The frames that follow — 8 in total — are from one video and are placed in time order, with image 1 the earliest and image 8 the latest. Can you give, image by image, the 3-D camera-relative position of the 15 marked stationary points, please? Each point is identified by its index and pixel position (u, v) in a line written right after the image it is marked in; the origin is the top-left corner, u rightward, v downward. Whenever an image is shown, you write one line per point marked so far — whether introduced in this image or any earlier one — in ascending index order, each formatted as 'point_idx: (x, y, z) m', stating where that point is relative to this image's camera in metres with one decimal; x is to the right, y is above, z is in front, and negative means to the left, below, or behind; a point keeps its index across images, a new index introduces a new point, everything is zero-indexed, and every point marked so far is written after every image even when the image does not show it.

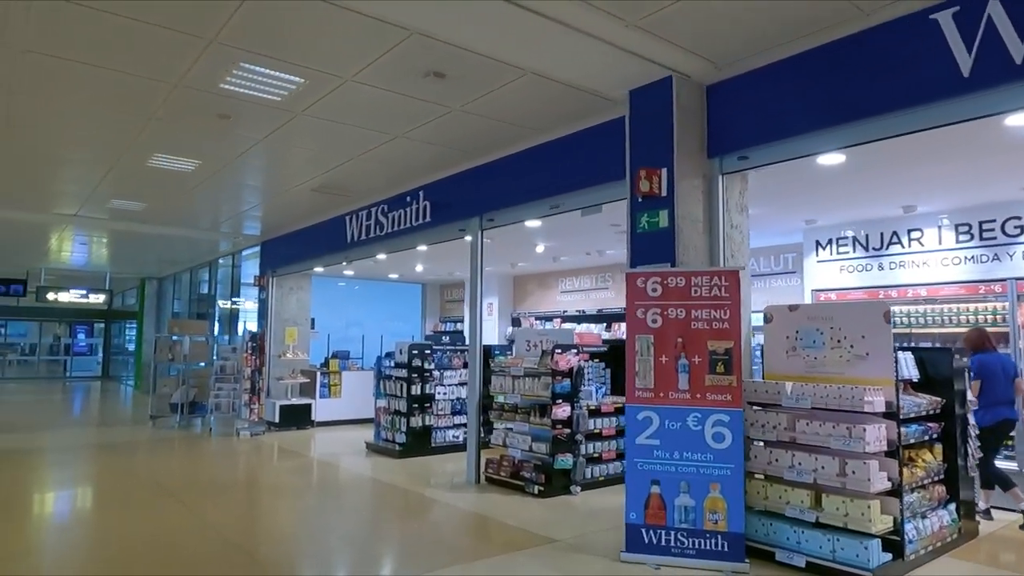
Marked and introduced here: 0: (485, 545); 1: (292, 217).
0: (-0.2, -1.7, +4.4) m
1: (-2.9, +1.0, +8.8) m
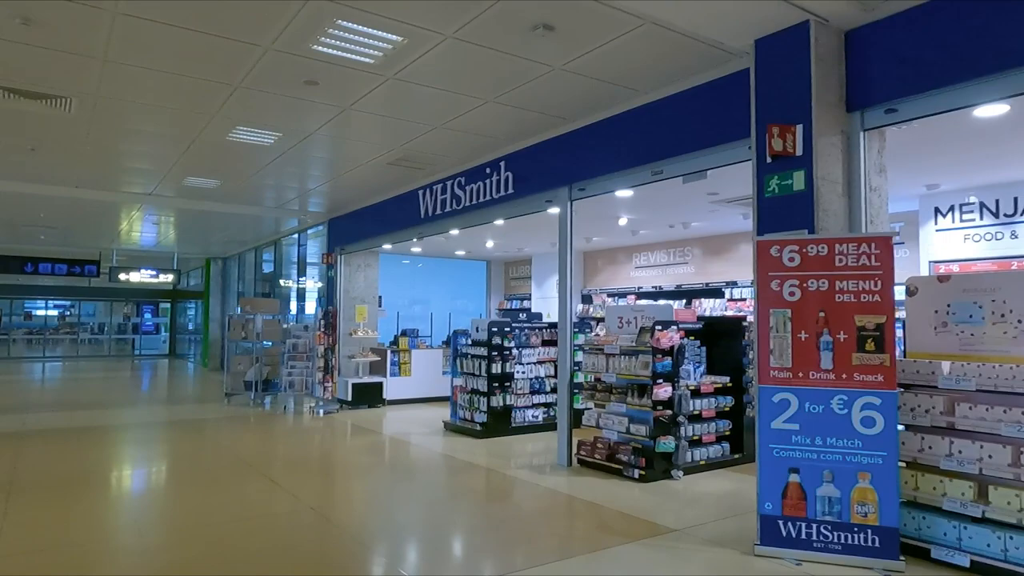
0: (+0.5, -1.5, +4.2) m
1: (-2.0, +1.3, +8.7) m
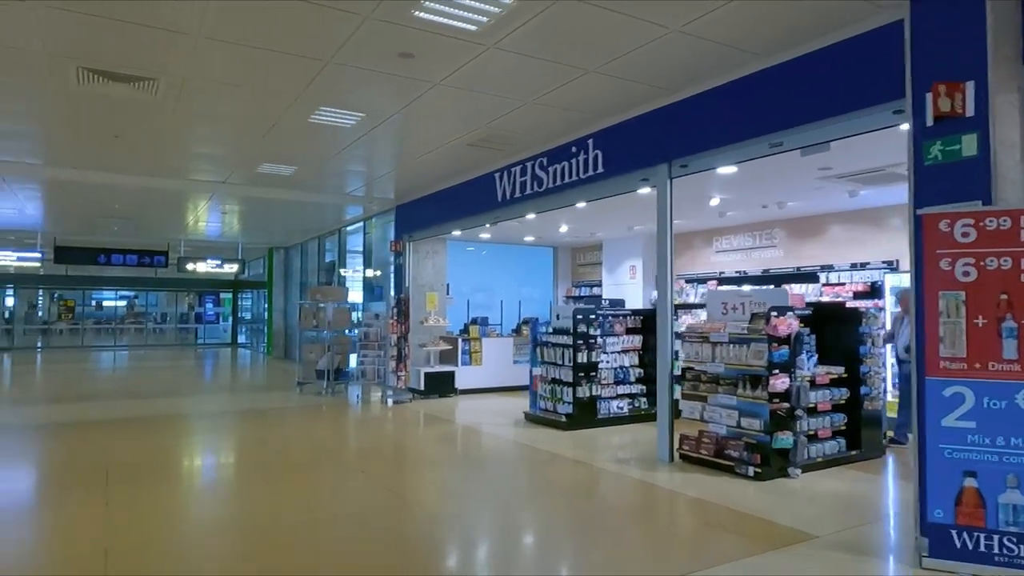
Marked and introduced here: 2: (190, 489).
0: (+1.2, -1.4, +3.8) m
1: (-1.0, +1.4, +8.5) m
2: (-2.9, -1.8, +5.9) m
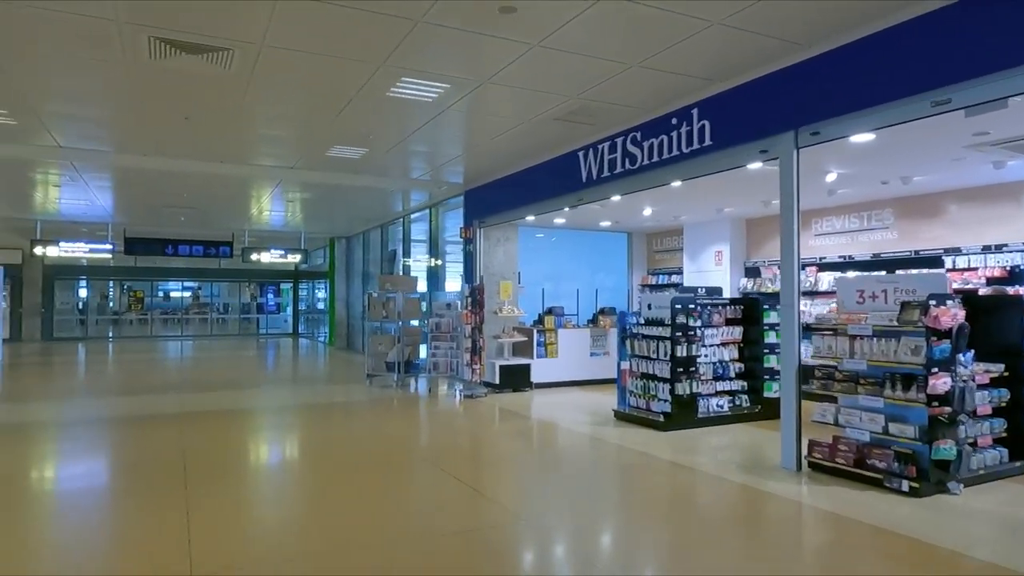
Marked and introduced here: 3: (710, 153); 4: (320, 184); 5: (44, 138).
0: (+1.8, -1.4, +3.2) m
1: (-0.1, +1.6, +8.0) m
2: (-2.1, -1.7, +5.6) m
3: (+1.6, +1.1, +5.2) m
4: (-2.7, +1.5, +9.5) m
5: (-5.1, +1.7, +7.2) m
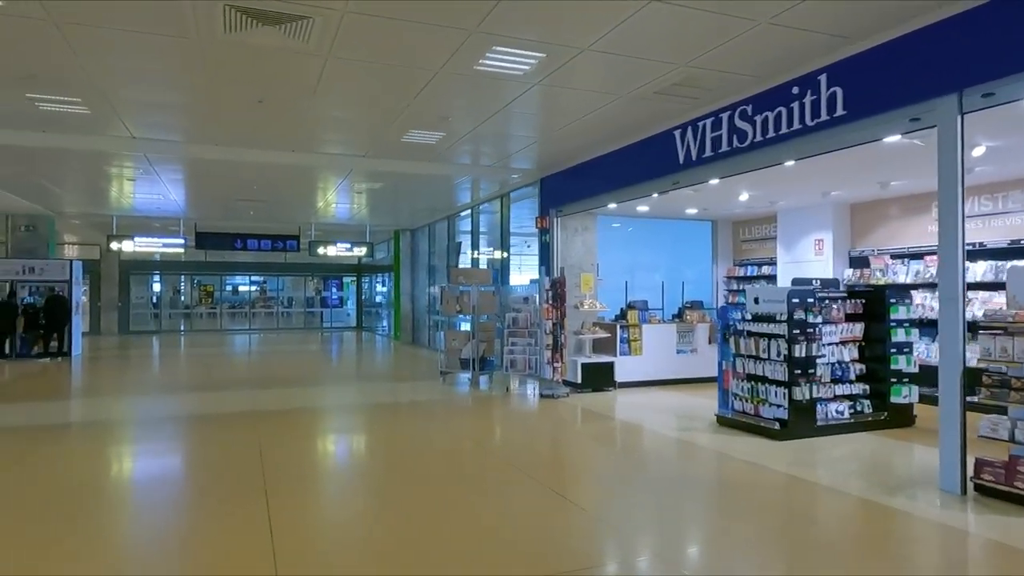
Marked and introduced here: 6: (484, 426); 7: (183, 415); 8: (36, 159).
0: (+2.4, -1.3, +2.6) m
1: (+0.9, +1.6, +7.4) m
2: (-1.3, -1.6, +5.3) m
3: (+2.3, +1.1, +4.5) m
4: (-1.7, +1.6, +9.1) m
5: (-4.2, +1.7, +7.0) m
6: (-0.3, -1.5, +7.2) m
7: (-4.0, -1.5, +7.9) m
8: (-6.2, +1.7, +8.6) m
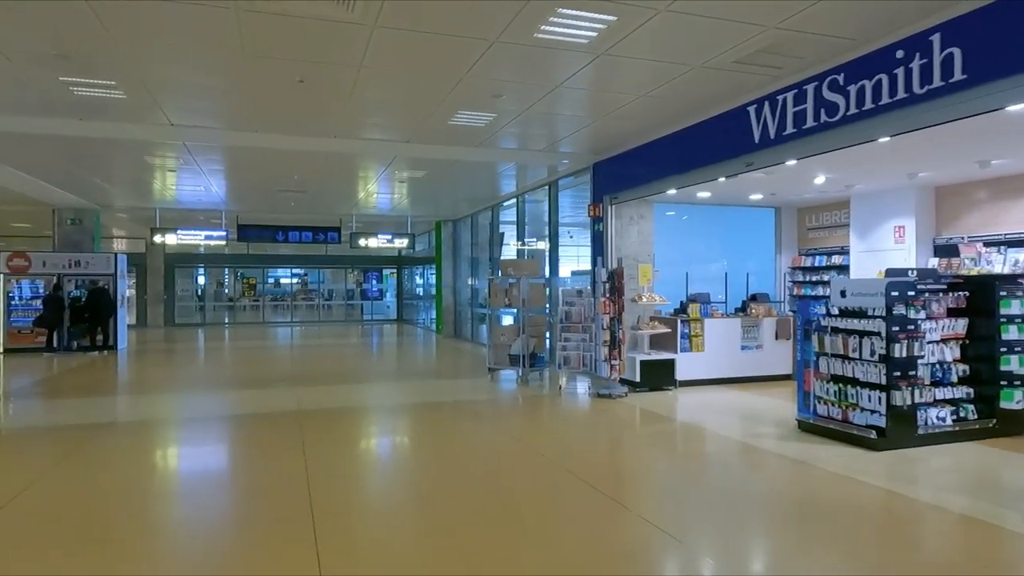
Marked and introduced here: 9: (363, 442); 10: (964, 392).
0: (+2.7, -1.3, +2.0) m
1: (+1.4, +1.7, +6.9) m
2: (-0.9, -1.6, +4.9) m
3: (+2.7, +1.2, +3.9) m
4: (-1.0, +1.7, +8.7) m
5: (-3.6, +1.8, +6.8) m
6: (+0.3, -1.4, +6.8) m
7: (-3.3, -1.5, +7.7) m
8: (-5.5, +1.8, +8.4) m
9: (-1.4, -1.5, +6.5) m
10: (+3.5, -0.8, +5.1) m
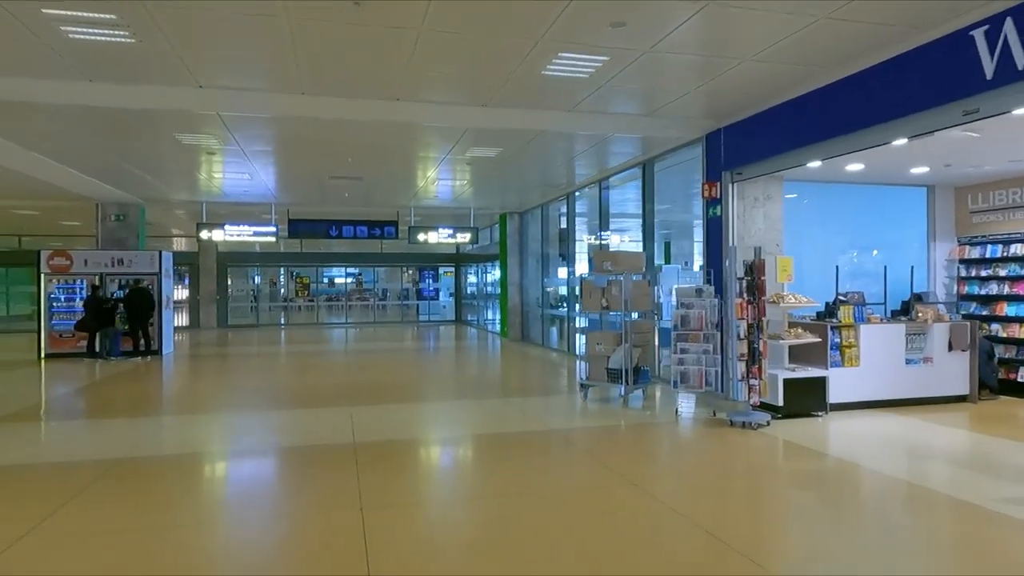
0: (+3.2, -1.3, +0.4) m
1: (+2.3, +1.8, +5.3) m
2: (-0.1, -1.6, +3.5) m
3: (+3.3, +1.2, +2.3) m
4: (0.0, +1.7, +7.3) m
5: (-2.8, +1.8, +5.6) m
6: (+1.1, -1.4, +5.3) m
7: (-2.4, -1.5, +6.5) m
8: (-4.5, +1.8, +7.4) m
9: (-0.6, -1.5, +5.1) m
10: (+4.2, -0.8, +3.3) m
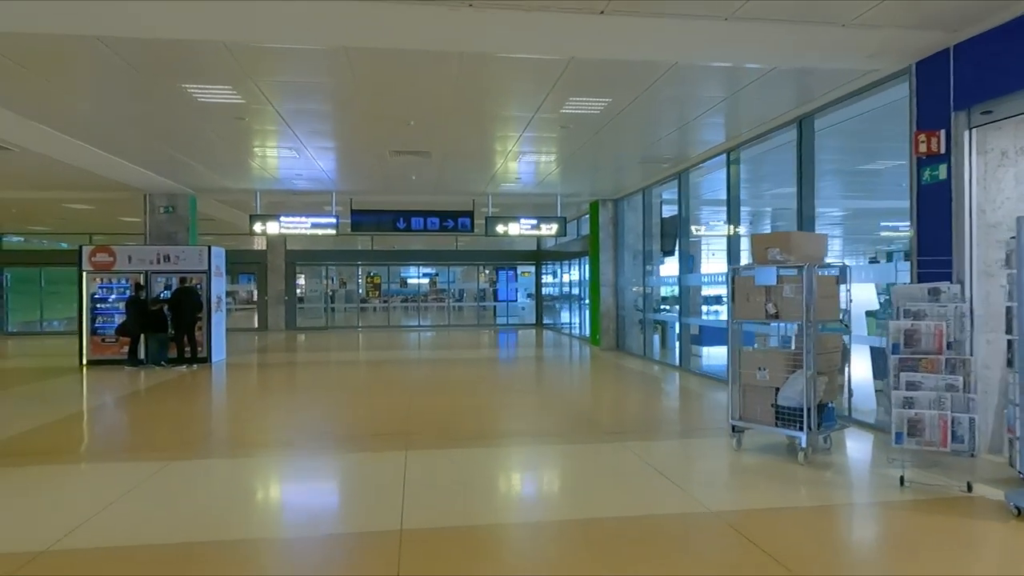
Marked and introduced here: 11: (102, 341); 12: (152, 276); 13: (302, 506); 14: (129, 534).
0: (+3.3, -1.3, -1.9) m
1: (+3.0, +1.8, +3.1) m
2: (+0.4, -1.6, +1.6) m
3: (+3.6, +1.2, -0.1) m
4: (+0.9, +1.7, +5.4) m
5: (-2.0, +1.8, +3.9) m
6: (+1.8, -1.4, +3.2) m
7: (-1.5, -1.4, +4.8) m
8: (-3.6, +1.8, +5.9) m
9: (+0.1, -1.5, +3.2) m
10: (+4.7, -0.8, +0.9) m
11: (-6.5, -0.8, +10.4) m
12: (-5.6, +0.2, +10.3) m
13: (-1.4, -1.5, +4.4) m
14: (-2.2, -1.5, +3.9) m
